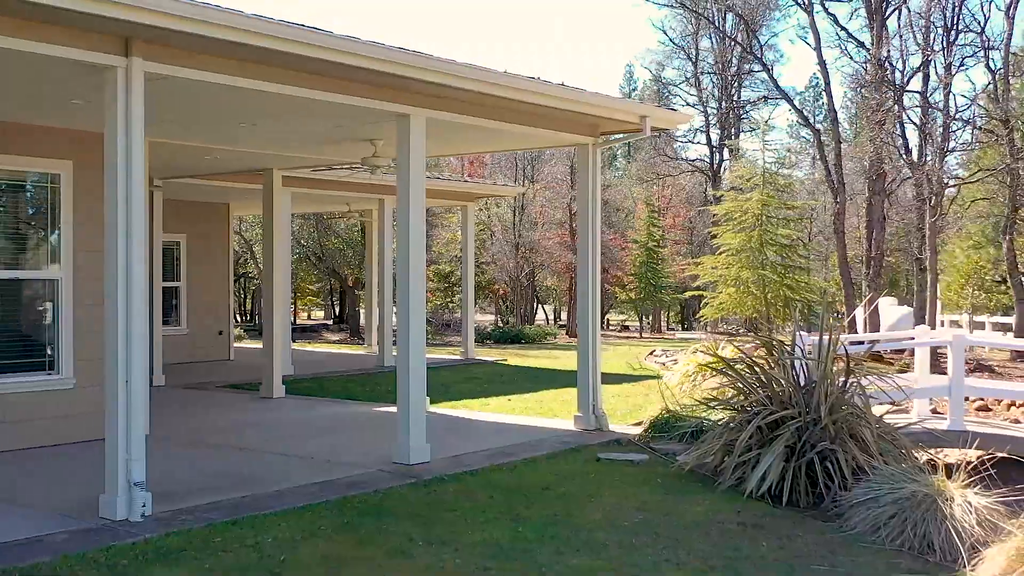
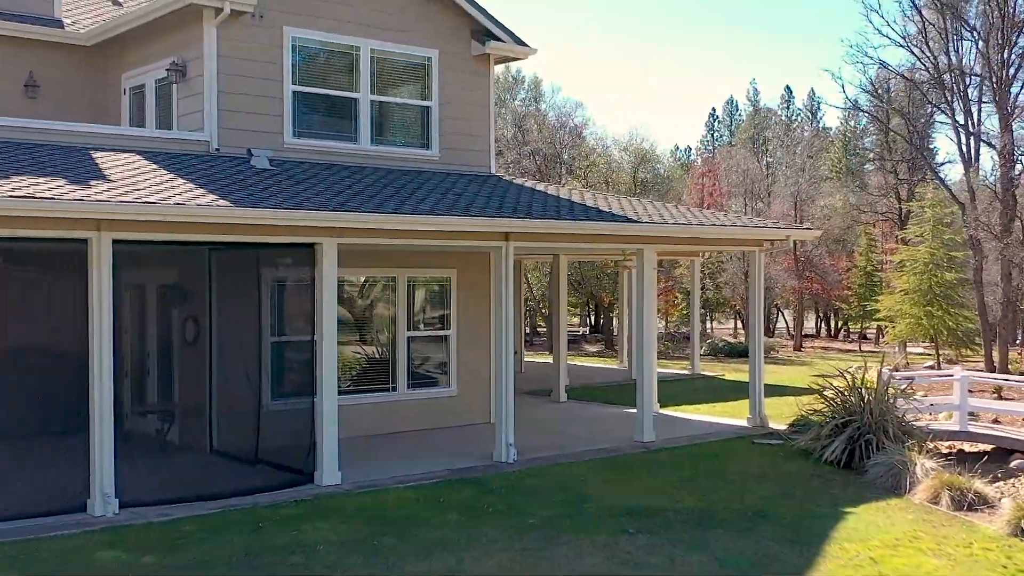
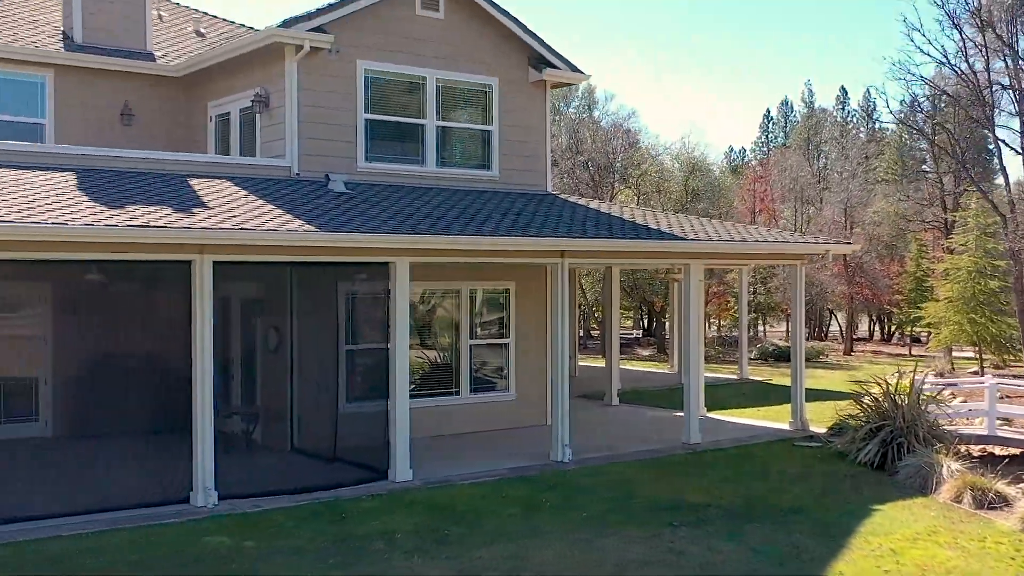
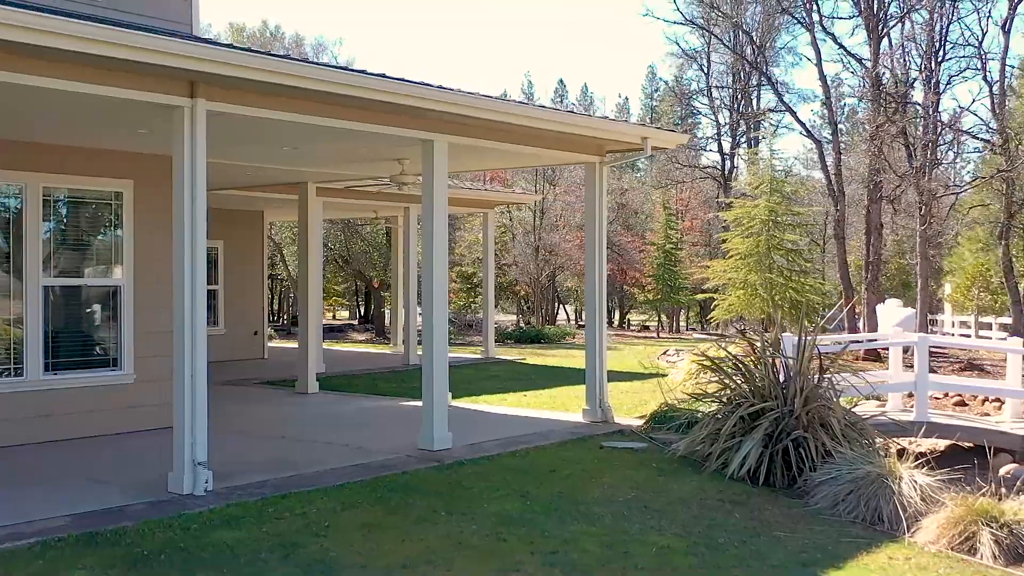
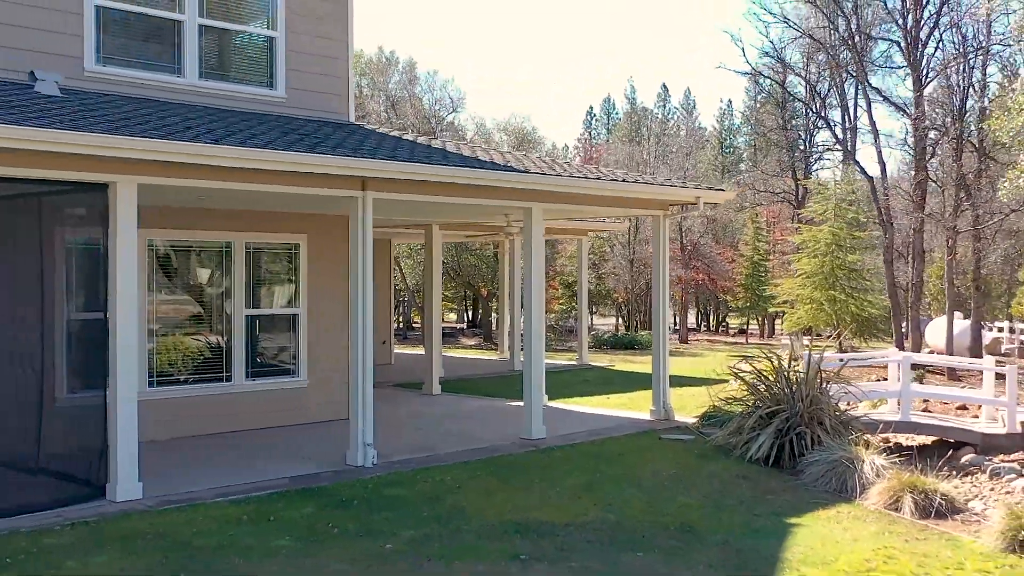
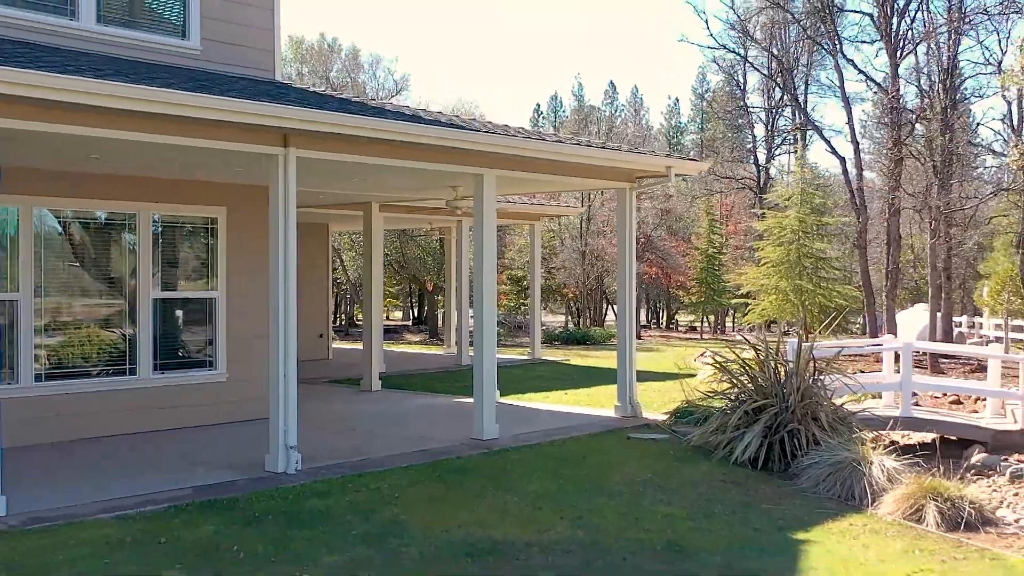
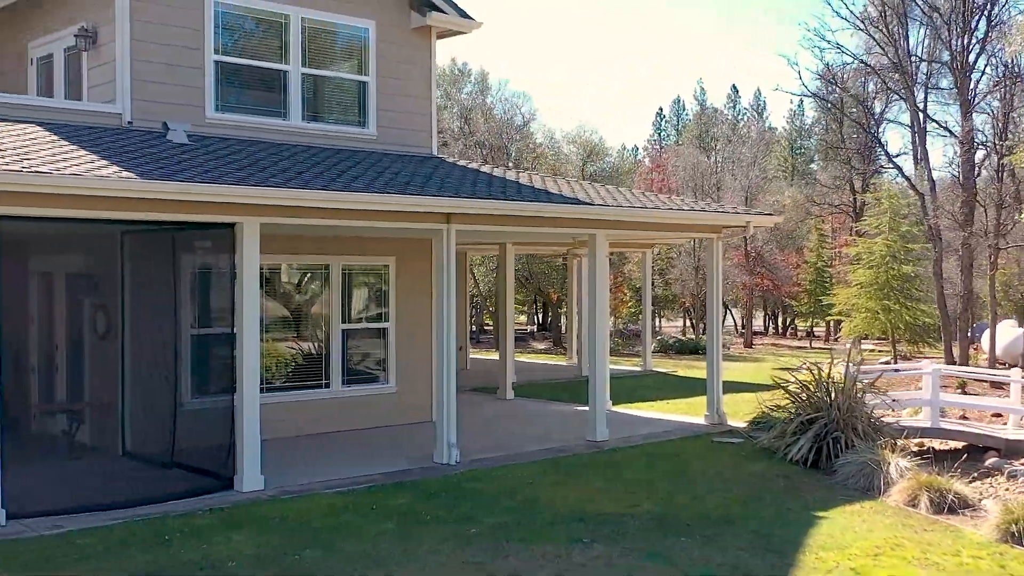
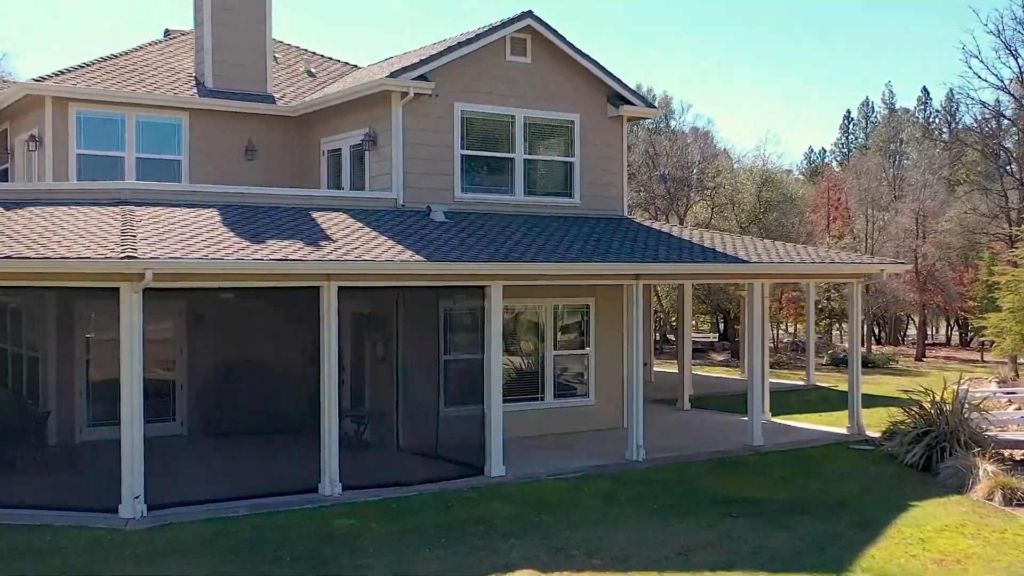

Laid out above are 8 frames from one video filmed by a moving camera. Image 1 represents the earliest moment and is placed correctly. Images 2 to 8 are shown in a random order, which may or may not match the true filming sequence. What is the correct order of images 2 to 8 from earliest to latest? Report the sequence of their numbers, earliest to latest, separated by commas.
4, 6, 5, 7, 2, 3, 8
